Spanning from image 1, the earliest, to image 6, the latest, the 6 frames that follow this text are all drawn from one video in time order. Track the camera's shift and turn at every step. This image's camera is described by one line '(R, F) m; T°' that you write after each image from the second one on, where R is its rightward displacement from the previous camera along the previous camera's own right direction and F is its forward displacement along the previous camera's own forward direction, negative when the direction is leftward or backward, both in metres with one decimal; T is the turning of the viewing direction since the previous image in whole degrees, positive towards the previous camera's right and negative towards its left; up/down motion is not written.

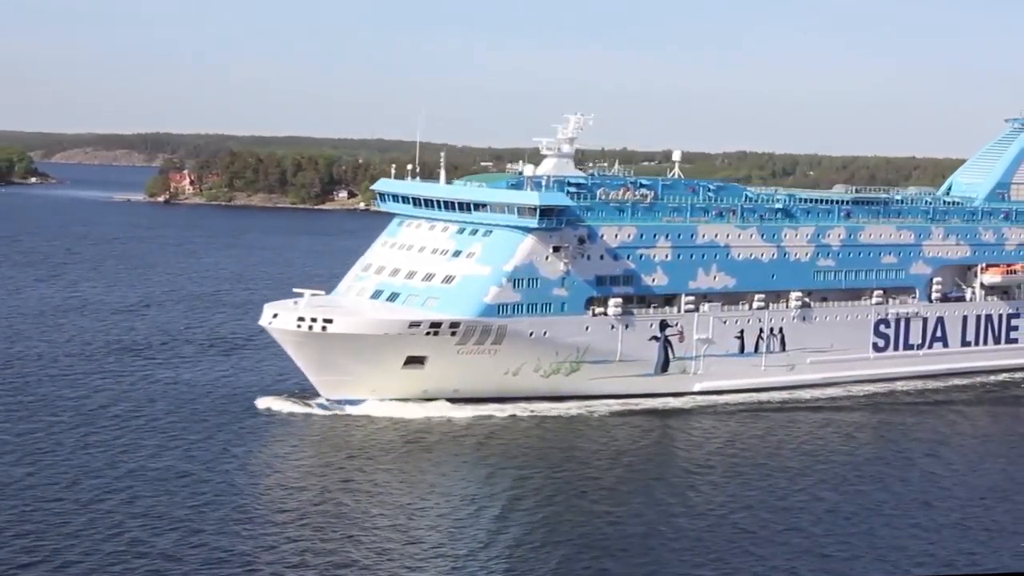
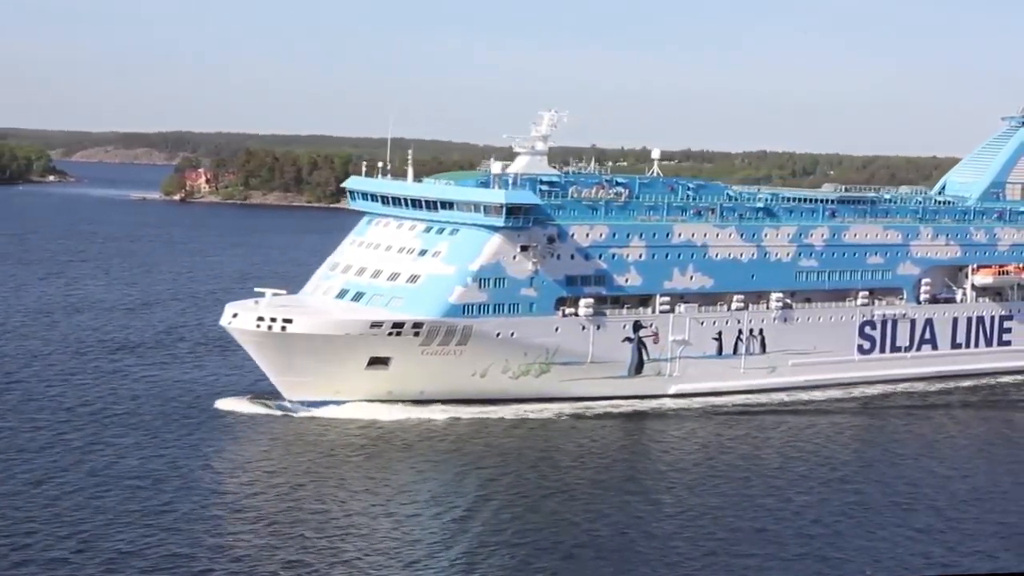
(+0.9, +0.5) m; -1°
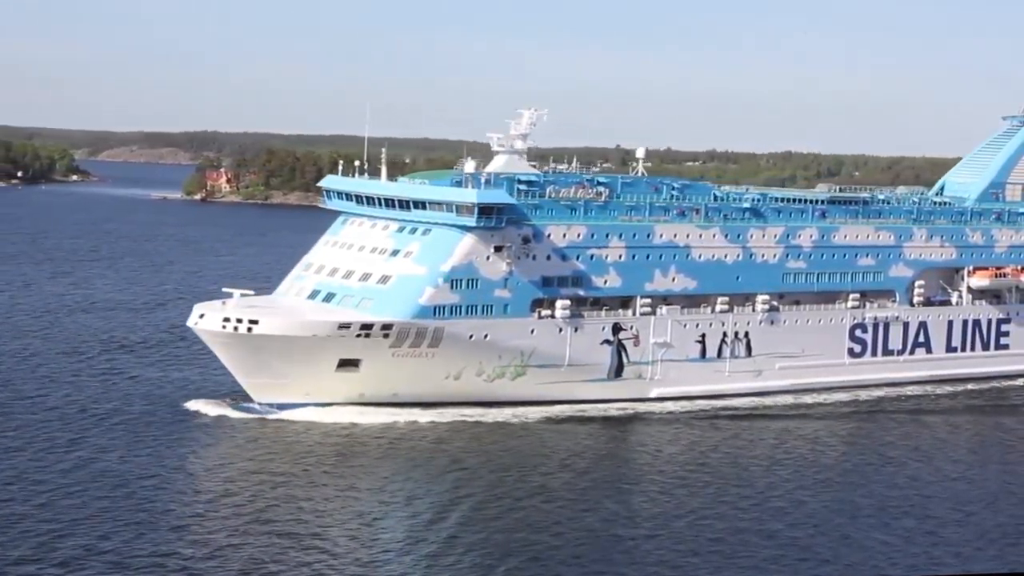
(+0.8, +0.5) m; -1°
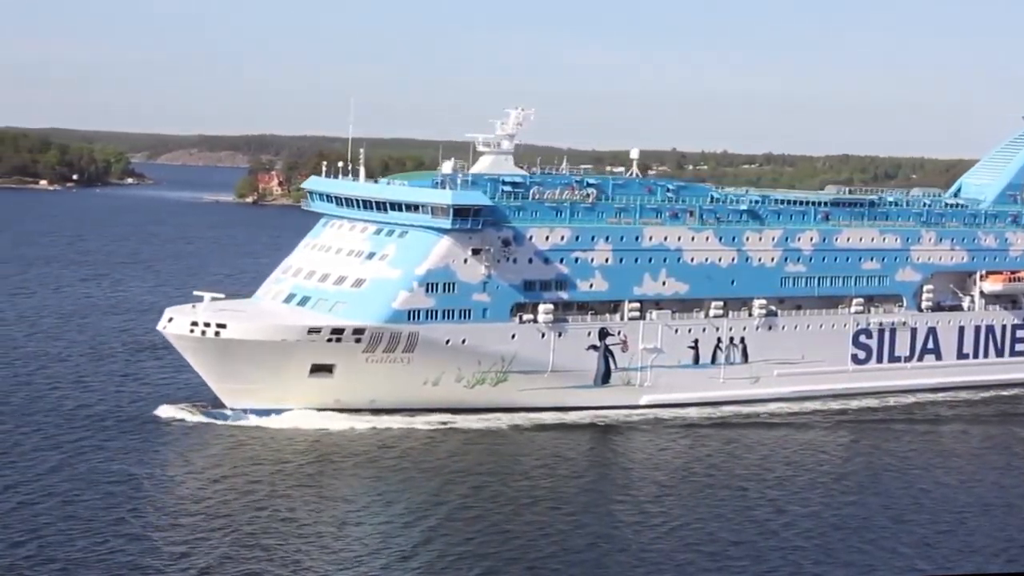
(+1.1, +0.6) m; -2°
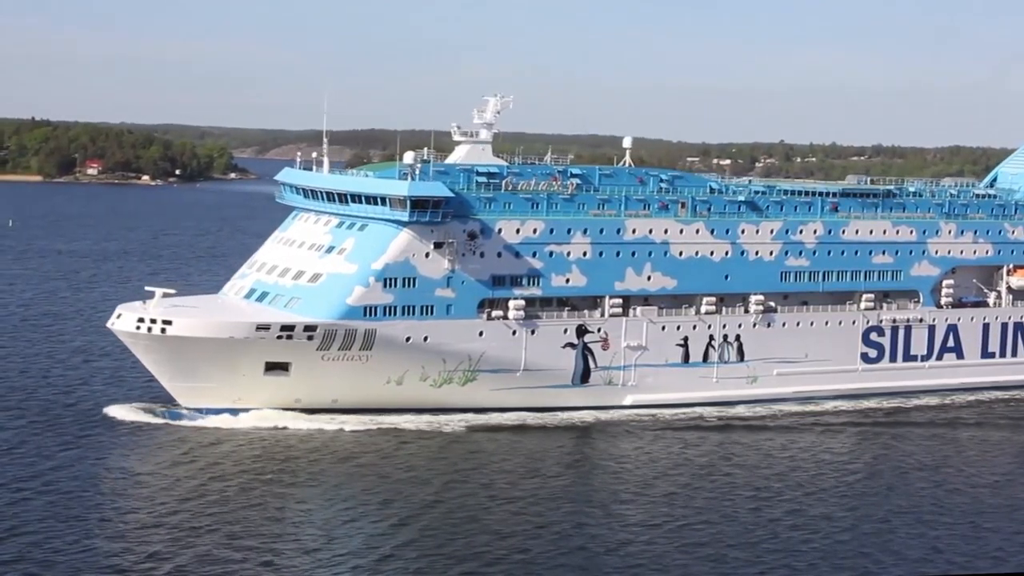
(+2.0, +1.1) m; -3°
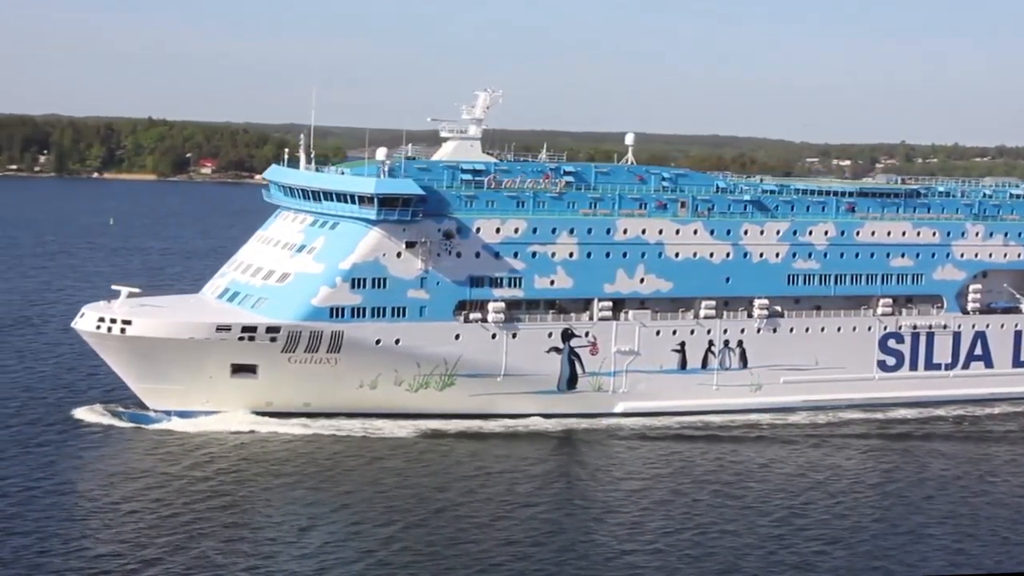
(+1.7, +0.9) m; -4°
